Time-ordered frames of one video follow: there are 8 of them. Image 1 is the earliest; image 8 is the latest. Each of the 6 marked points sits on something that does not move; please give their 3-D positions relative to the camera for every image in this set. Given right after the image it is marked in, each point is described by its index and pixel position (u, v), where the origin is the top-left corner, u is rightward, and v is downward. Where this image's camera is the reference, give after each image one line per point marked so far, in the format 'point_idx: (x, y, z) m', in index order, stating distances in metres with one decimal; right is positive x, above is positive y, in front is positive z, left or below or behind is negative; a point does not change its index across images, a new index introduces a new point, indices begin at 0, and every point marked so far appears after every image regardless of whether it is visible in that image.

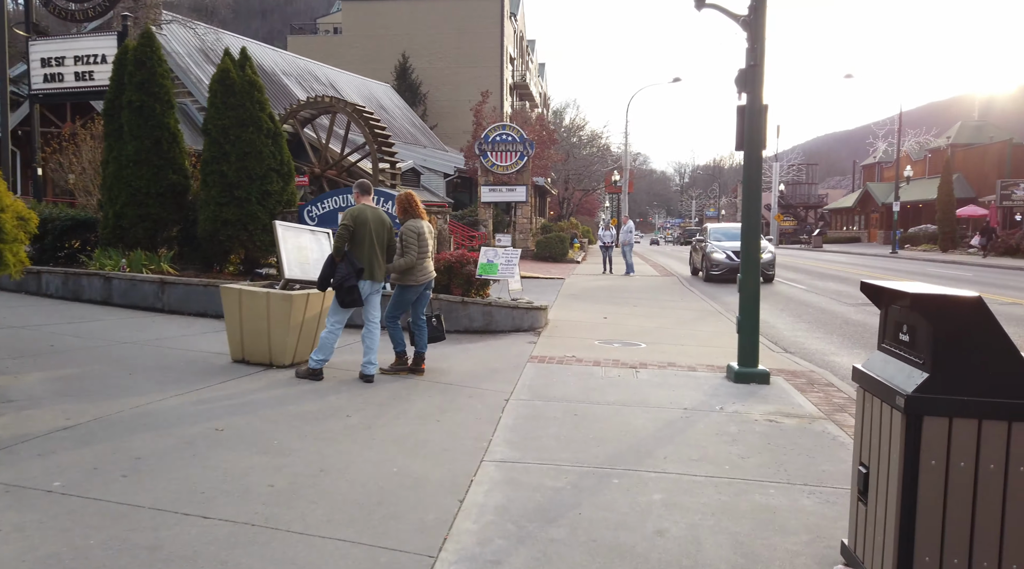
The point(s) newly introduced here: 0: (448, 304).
0: (-0.8, -0.3, +10.3) m
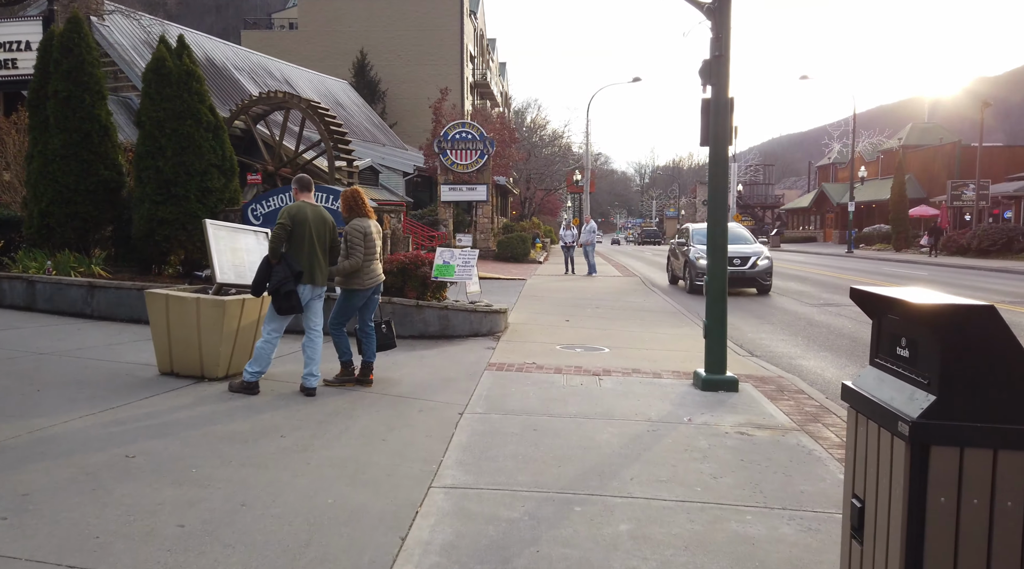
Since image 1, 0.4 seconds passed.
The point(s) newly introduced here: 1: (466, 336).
0: (-1.4, -0.3, +9.7) m
1: (-0.6, -0.7, +10.0) m
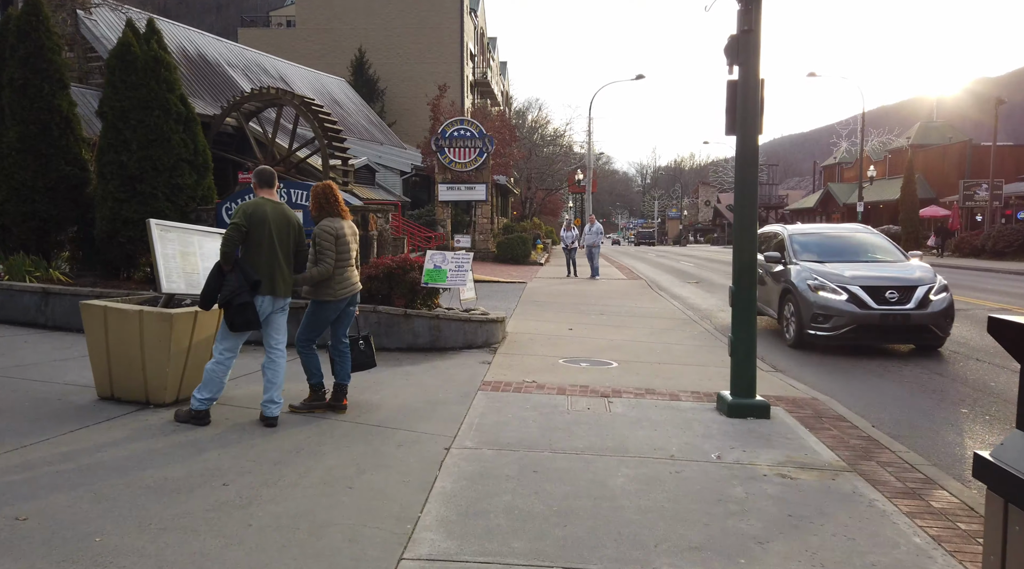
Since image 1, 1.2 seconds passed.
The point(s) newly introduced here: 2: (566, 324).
0: (-1.4, -0.4, +8.8) m
1: (-0.6, -0.7, +9.1) m
2: (+0.8, -0.6, +11.9) m
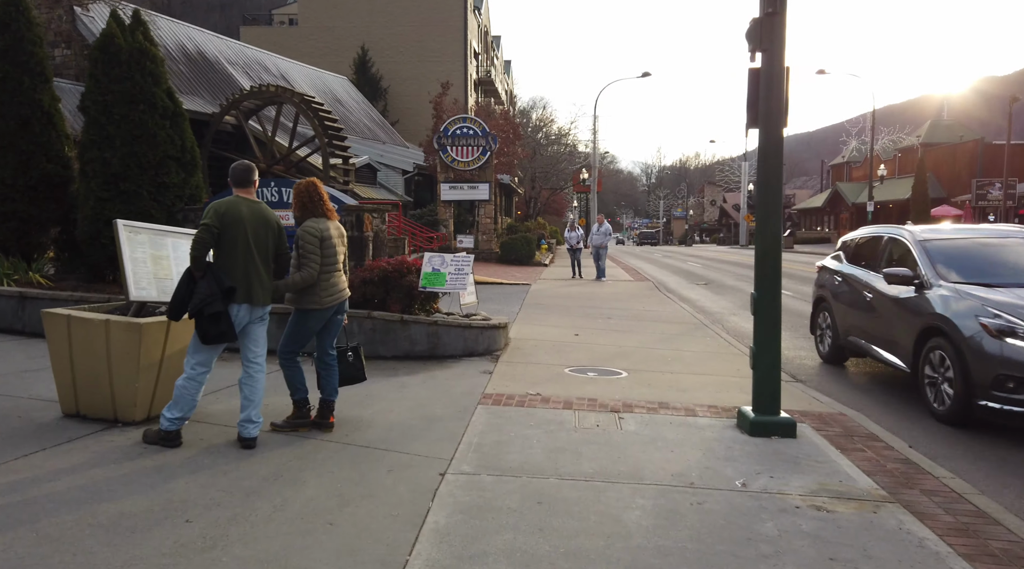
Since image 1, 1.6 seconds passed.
0: (-1.4, -0.4, +8.3) m
1: (-0.6, -0.8, +8.6) m
2: (+0.9, -0.7, +11.4) m
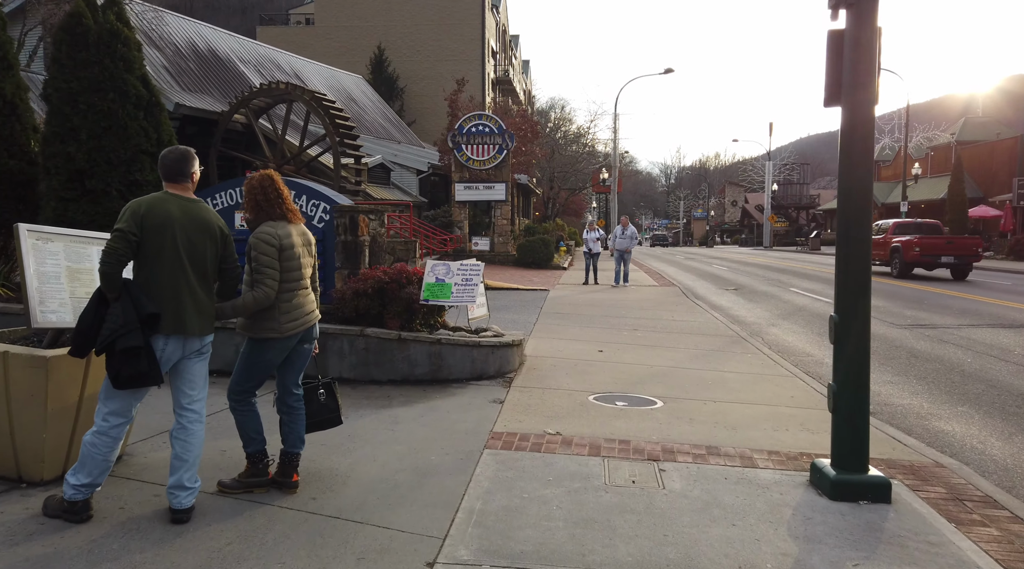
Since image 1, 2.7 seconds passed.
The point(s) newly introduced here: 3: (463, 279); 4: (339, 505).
0: (-1.2, -0.5, +7.1) m
1: (-0.4, -0.9, +7.4) m
2: (+1.1, -0.8, +10.2) m
3: (-0.5, +0.1, +7.8) m
4: (-0.9, -1.2, +4.1) m
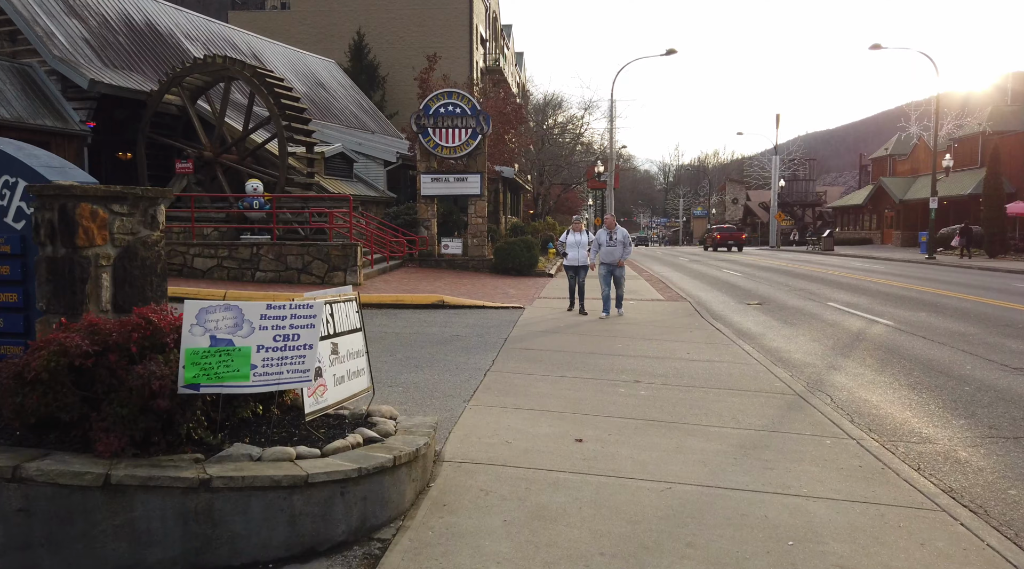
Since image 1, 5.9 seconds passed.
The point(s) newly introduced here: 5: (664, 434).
0: (-1.9, -0.9, +3.1) m
1: (-1.1, -1.2, +3.4) m
2: (+0.5, -1.1, +6.2) m
3: (-1.1, -0.3, +3.8) m
4: (-1.5, -1.5, +0.1) m
5: (+1.2, -1.1, +6.0) m
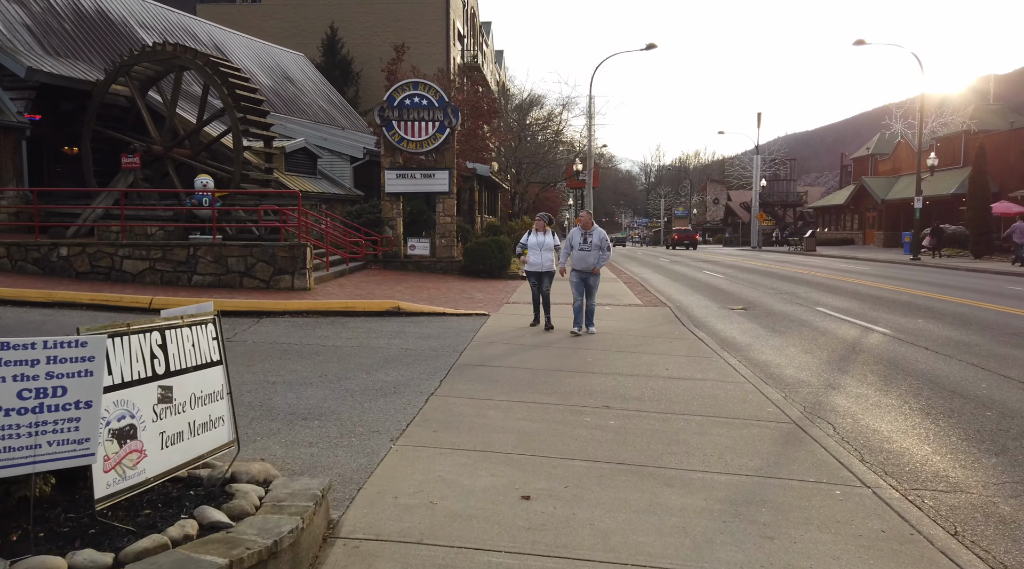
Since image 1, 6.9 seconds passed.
0: (-2.2, -0.9, +1.8) m
1: (-1.4, -1.3, +2.1) m
2: (0.0, -1.2, +4.9) m
3: (-1.5, -0.3, +2.5) m
4: (-1.8, -1.6, -1.2) m
5: (+0.8, -1.2, +4.8) m
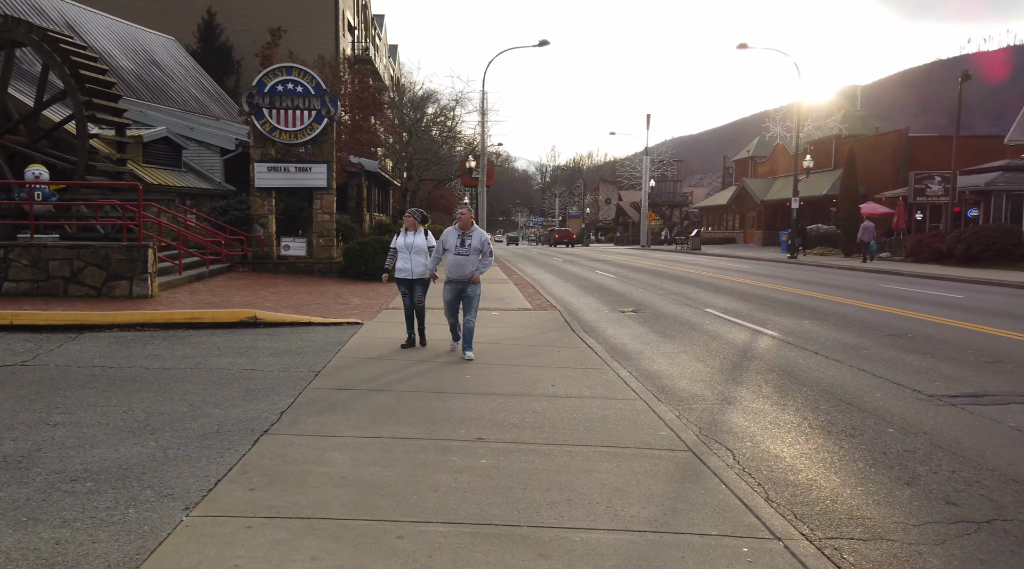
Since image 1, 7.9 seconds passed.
0: (-2.6, -1.0, +0.4) m
1: (-1.9, -1.4, +0.8) m
2: (-0.8, -1.3, +3.8) m
3: (-2.0, -0.4, +1.2) m
4: (-1.8, -1.7, -2.5) m
5: (-0.1, -1.3, +3.8) m
